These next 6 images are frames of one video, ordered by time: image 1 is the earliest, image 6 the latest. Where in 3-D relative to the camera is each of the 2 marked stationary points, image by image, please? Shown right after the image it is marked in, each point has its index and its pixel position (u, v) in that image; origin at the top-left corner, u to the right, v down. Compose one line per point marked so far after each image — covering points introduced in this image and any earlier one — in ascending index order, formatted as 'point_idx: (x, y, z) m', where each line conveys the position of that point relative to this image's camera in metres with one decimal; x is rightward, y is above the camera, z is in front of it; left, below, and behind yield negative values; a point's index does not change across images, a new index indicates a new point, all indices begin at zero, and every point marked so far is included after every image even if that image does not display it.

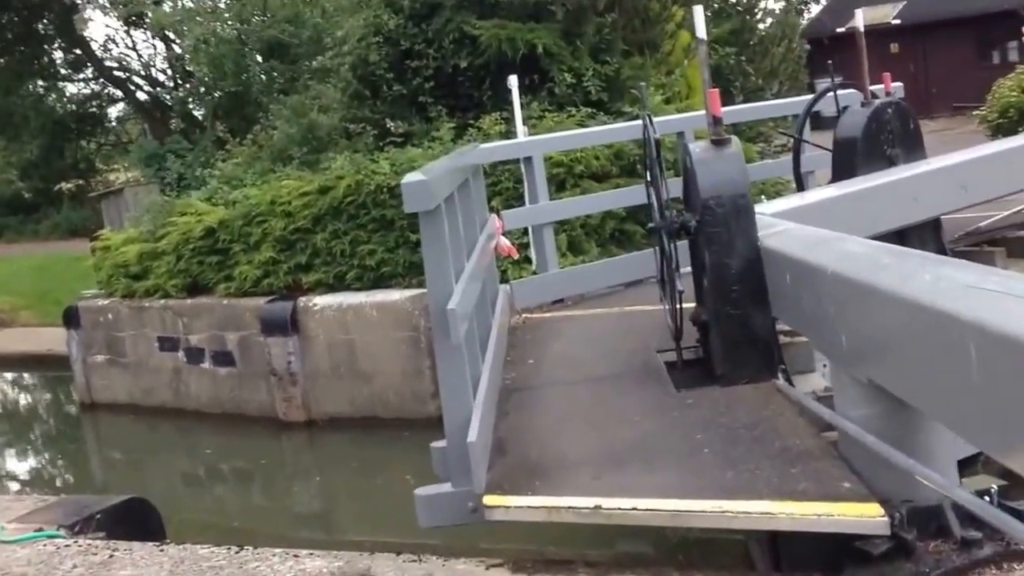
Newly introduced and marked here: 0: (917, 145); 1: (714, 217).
0: (+2.6, +0.9, +5.9) m
1: (+0.8, +0.3, +3.7) m
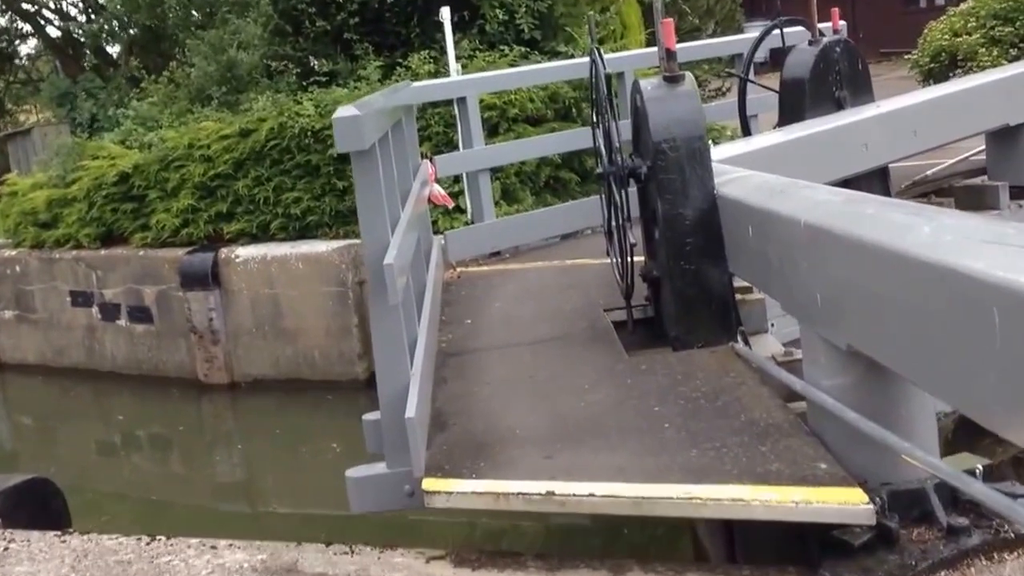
0: (+2.2, +1.3, +5.7) m
1: (+0.6, +0.5, +3.4) m
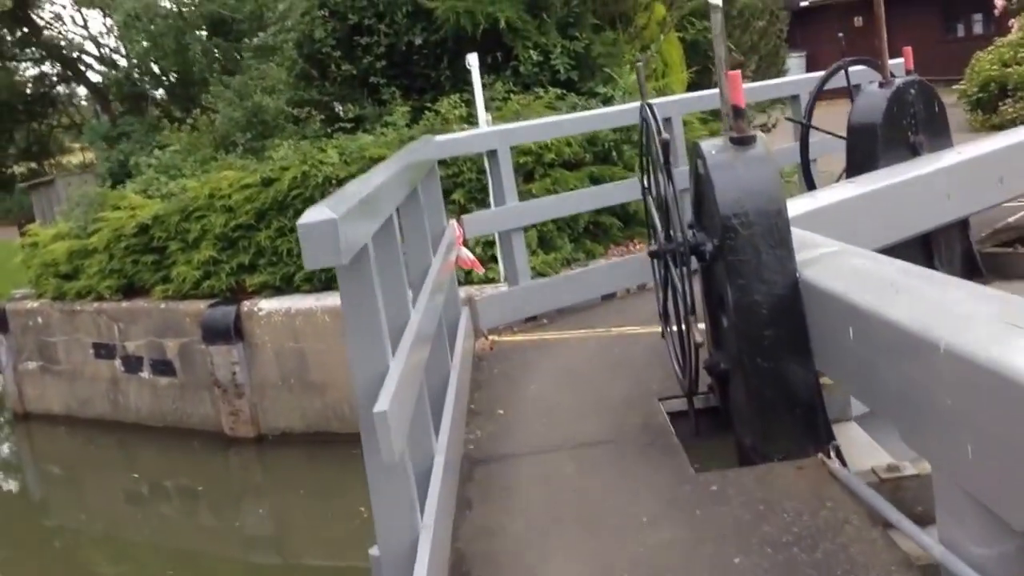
0: (+2.4, +0.9, +5.1) m
1: (+0.7, +0.1, +2.8) m
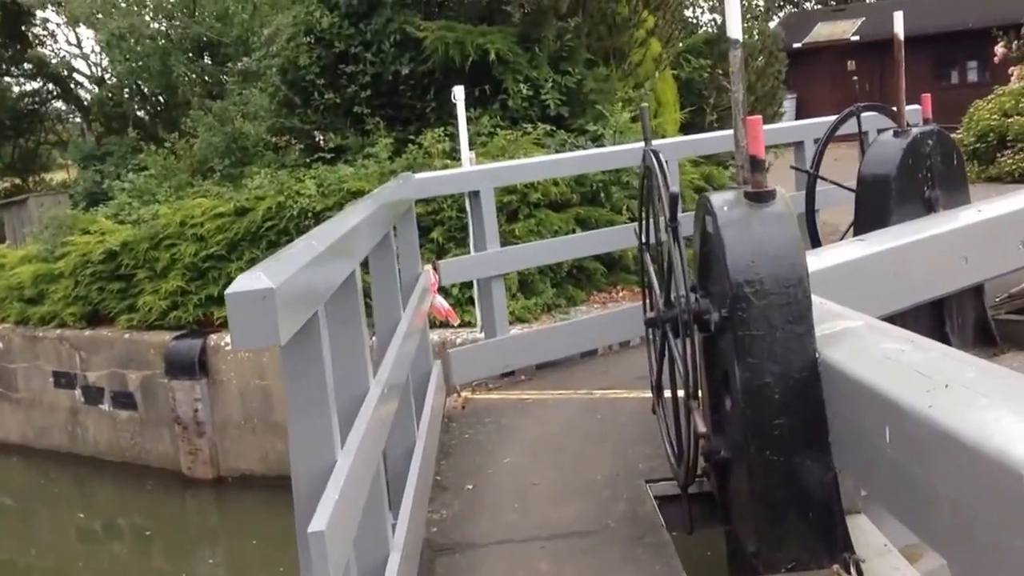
0: (+2.3, +0.5, +4.7) m
1: (+0.6, -0.1, +2.4) m
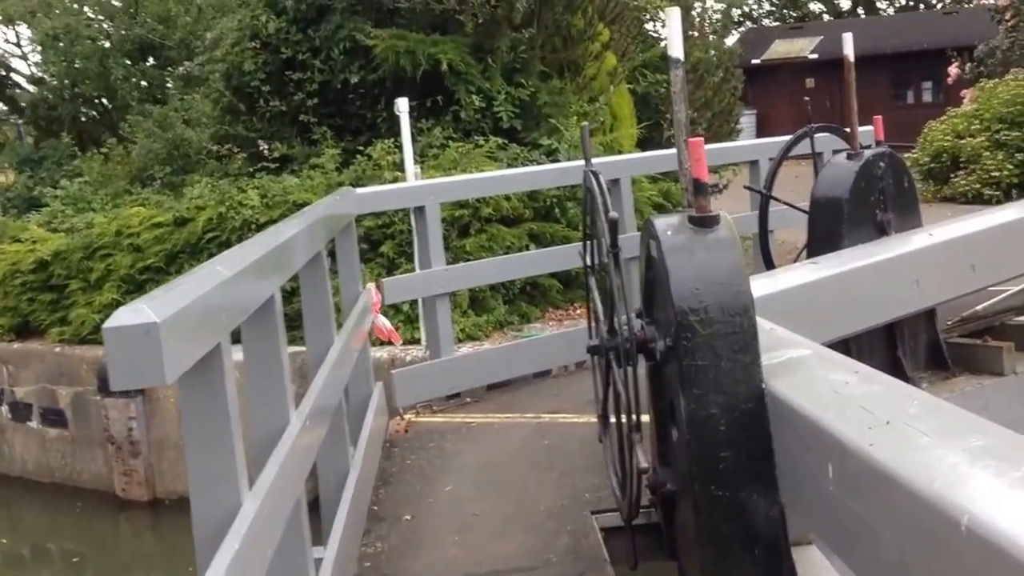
0: (+2.1, +0.4, +4.6) m
1: (+0.5, -0.1, +2.2) m
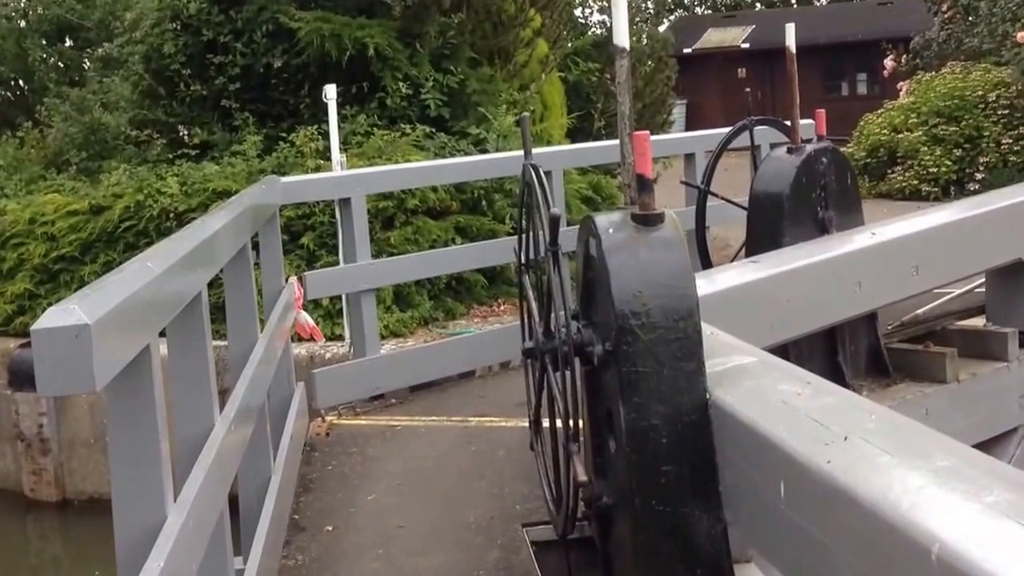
0: (+1.7, +0.4, +4.5) m
1: (+0.3, -0.2, +2.1) m
